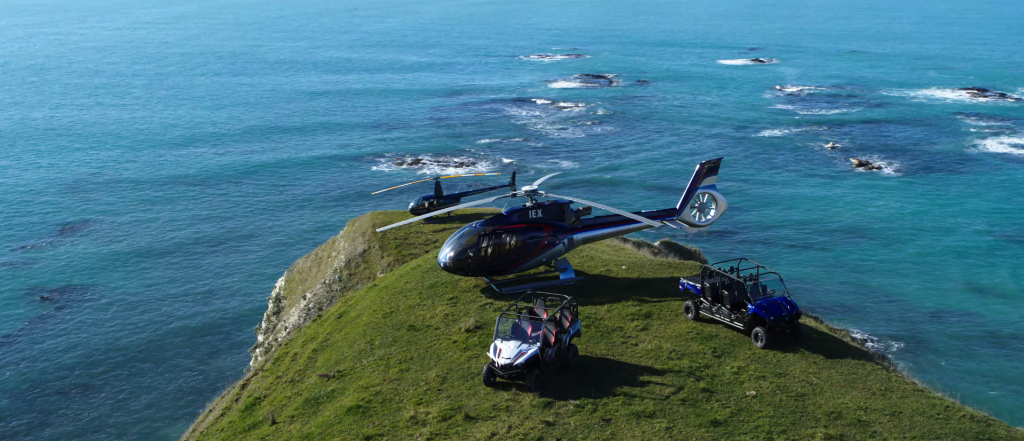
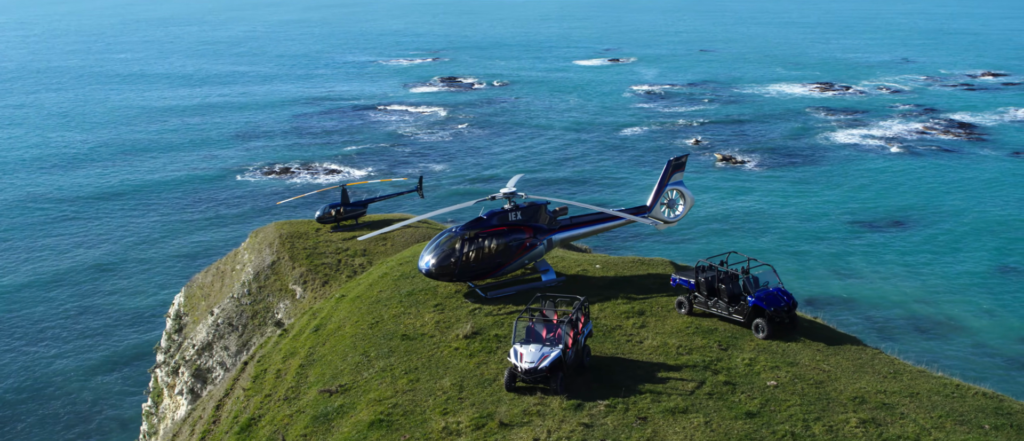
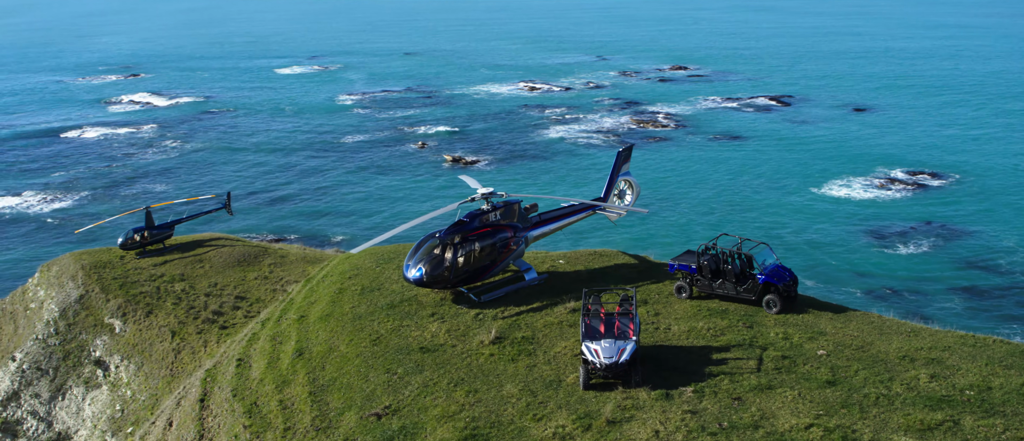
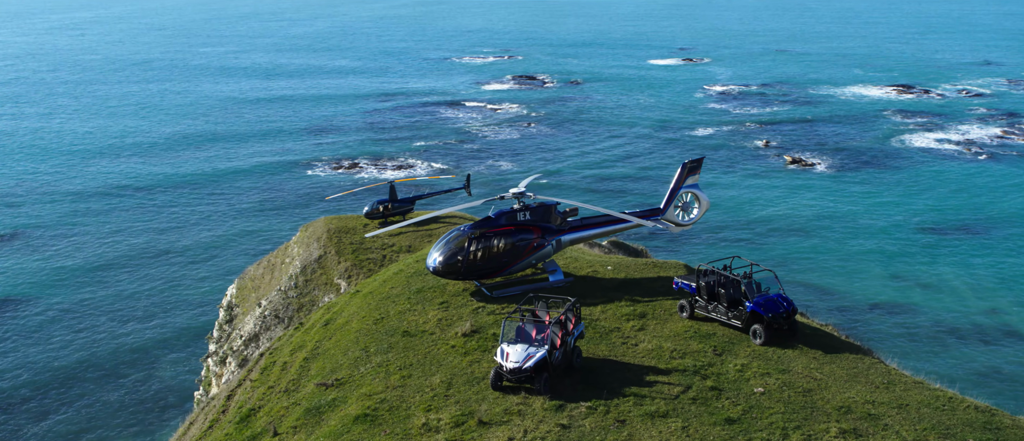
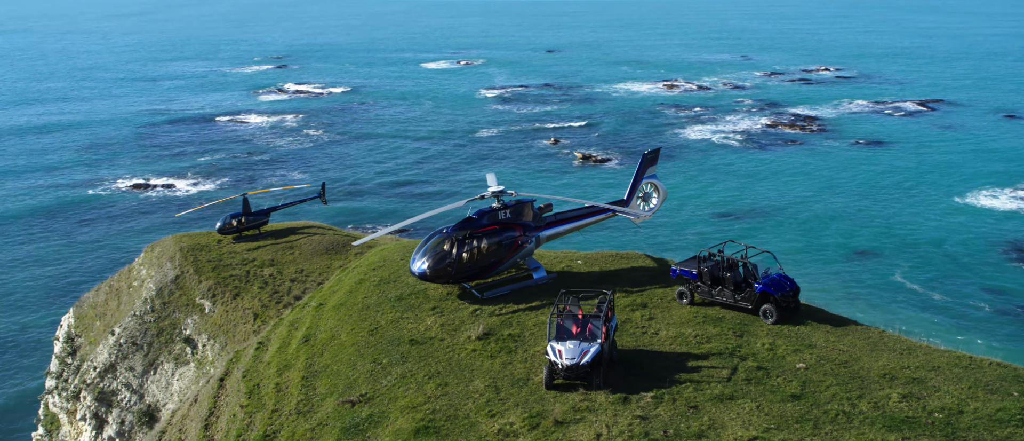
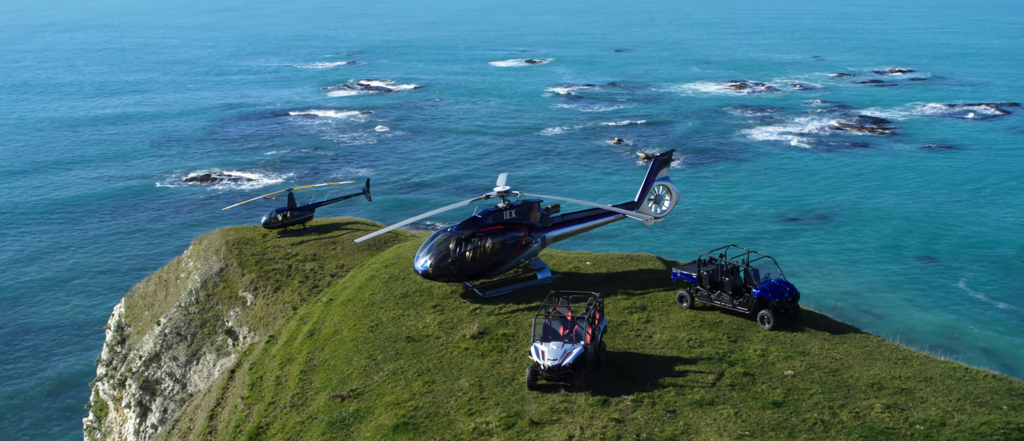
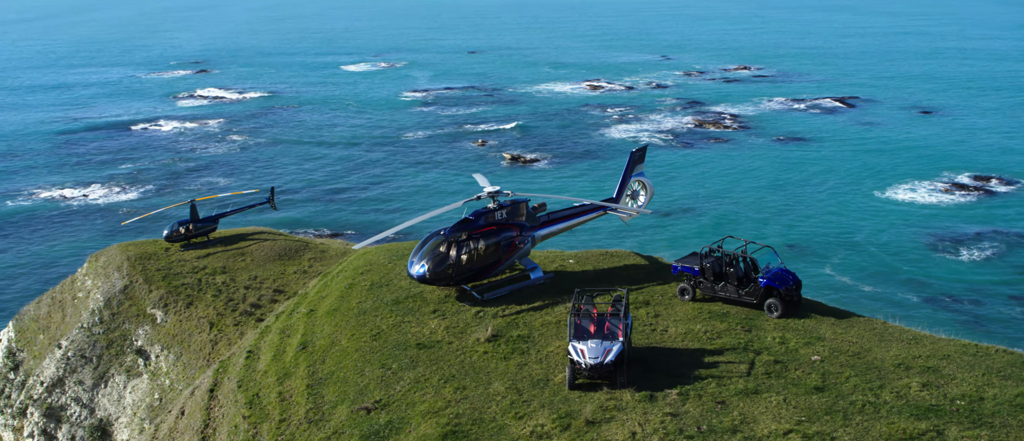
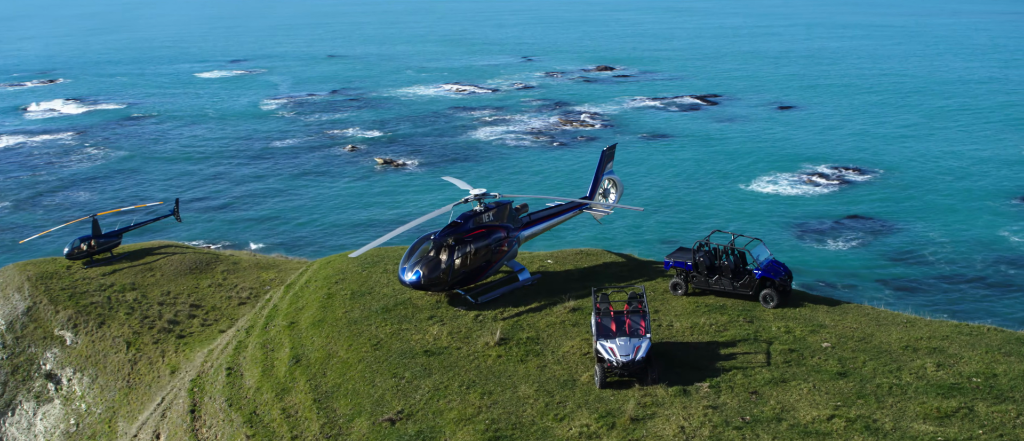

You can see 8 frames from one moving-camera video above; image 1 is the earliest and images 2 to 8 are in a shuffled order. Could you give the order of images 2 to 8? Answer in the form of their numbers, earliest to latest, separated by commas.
4, 2, 6, 5, 7, 3, 8
